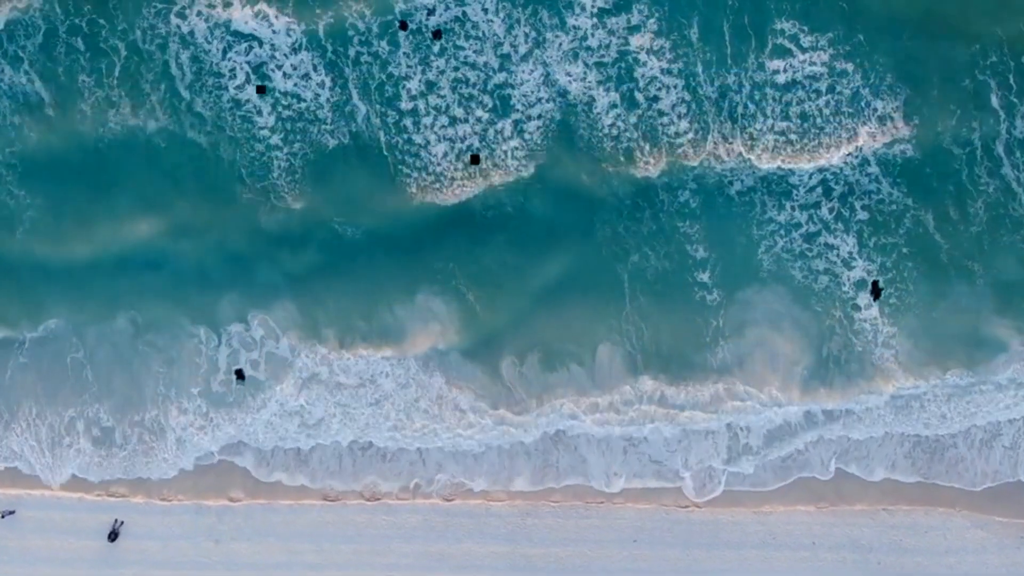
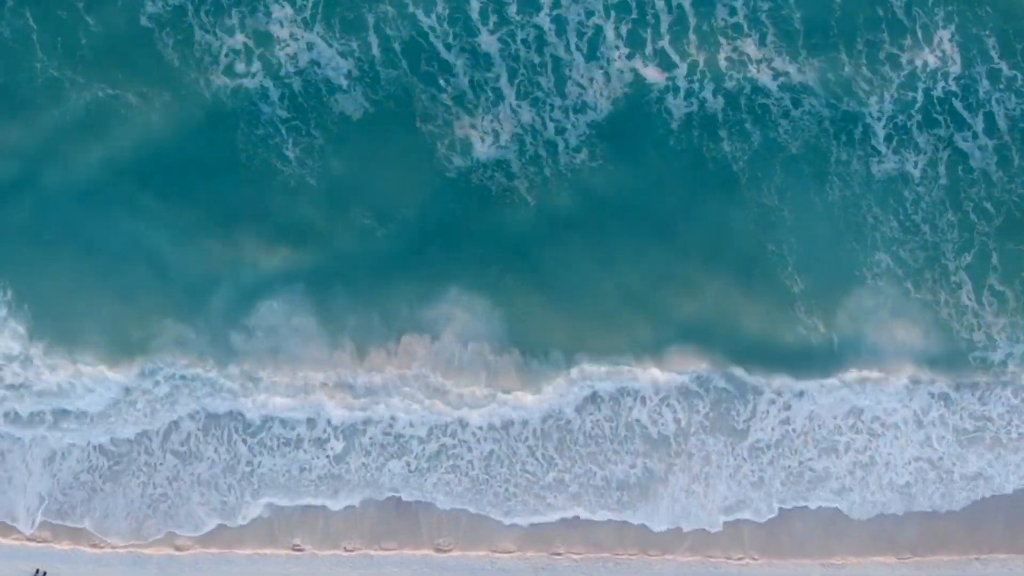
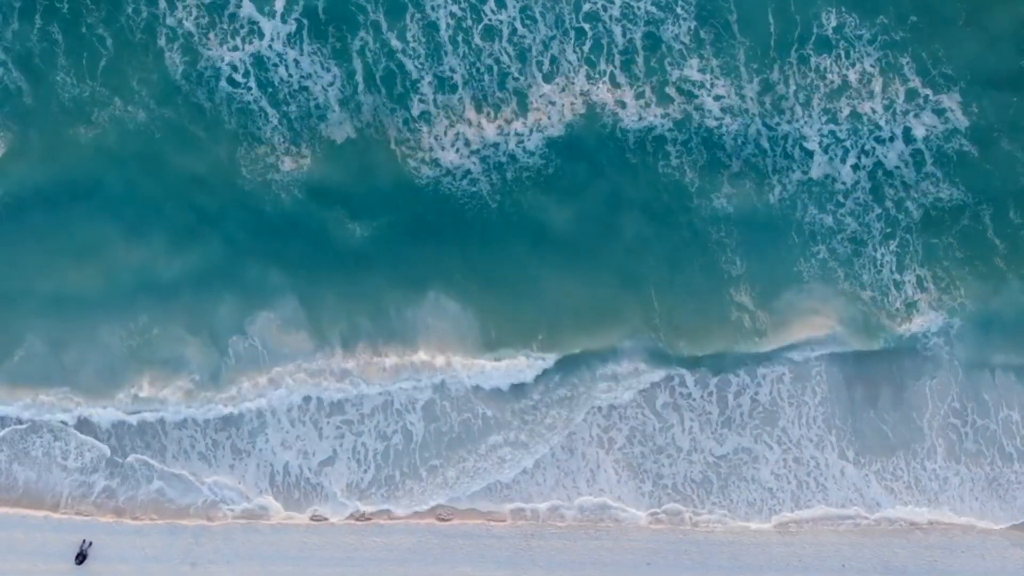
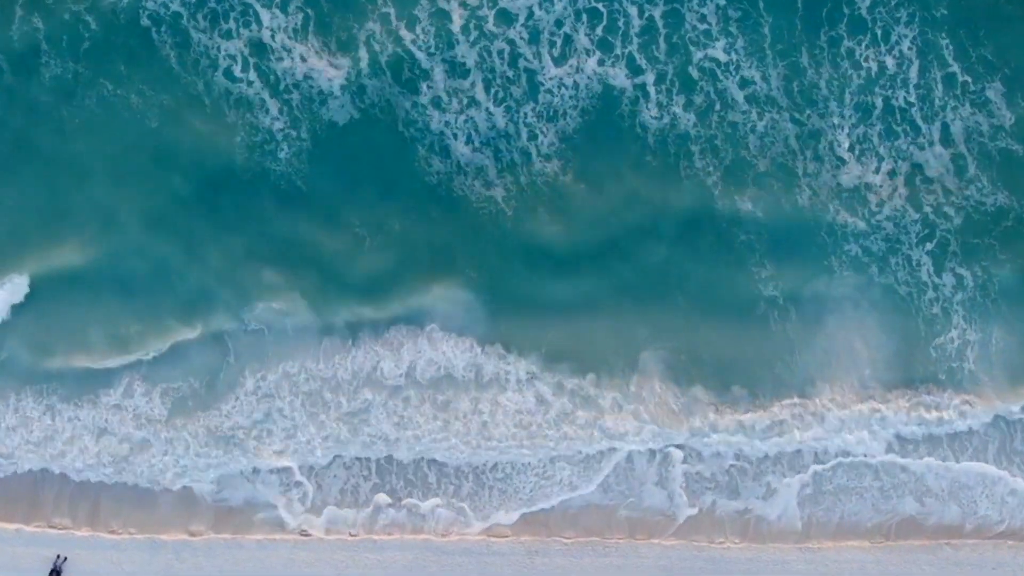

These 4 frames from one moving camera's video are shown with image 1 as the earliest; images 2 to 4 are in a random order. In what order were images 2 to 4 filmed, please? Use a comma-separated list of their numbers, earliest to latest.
3, 4, 2
